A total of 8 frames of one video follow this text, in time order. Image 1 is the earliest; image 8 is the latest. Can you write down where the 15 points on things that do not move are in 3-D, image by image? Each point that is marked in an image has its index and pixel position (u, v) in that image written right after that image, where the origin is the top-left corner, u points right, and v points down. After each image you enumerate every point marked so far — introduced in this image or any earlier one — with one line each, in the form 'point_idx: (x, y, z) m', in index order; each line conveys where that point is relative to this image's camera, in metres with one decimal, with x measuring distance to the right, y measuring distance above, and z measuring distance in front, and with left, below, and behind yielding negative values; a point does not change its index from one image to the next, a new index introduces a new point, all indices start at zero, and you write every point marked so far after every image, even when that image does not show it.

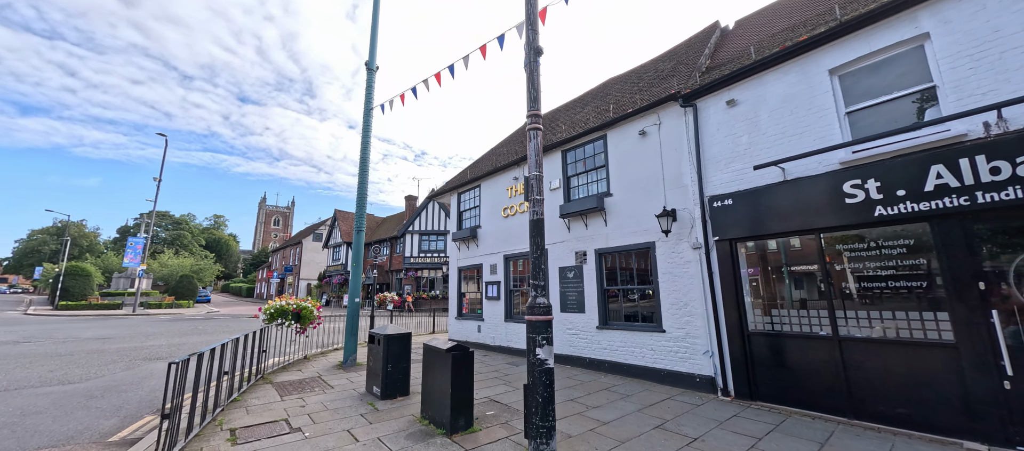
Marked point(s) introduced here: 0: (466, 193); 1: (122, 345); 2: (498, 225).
0: (-1.5, +1.0, +11.7) m
1: (-11.4, -3.5, +10.4) m
2: (-0.4, 0.0, +10.2) m
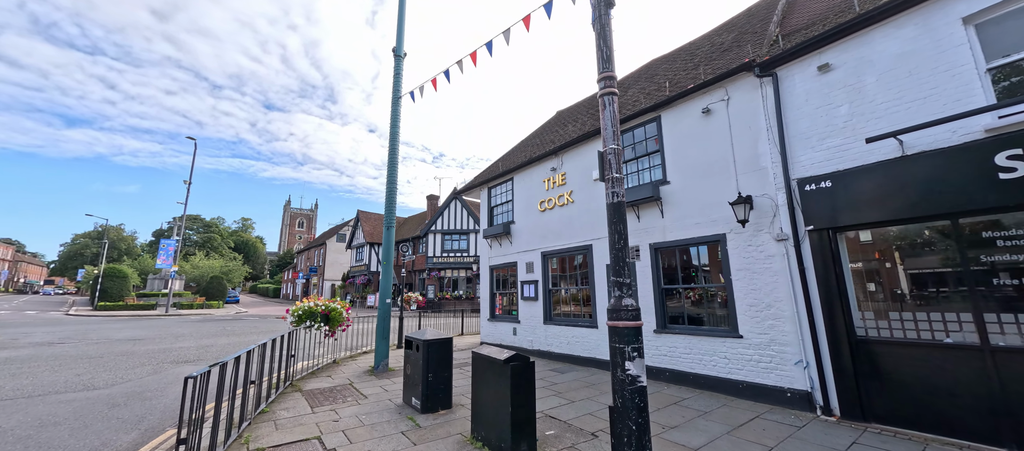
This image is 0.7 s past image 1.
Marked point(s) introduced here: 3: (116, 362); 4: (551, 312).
0: (-0.5, +1.2, +11.1) m
1: (-10.3, -3.5, +10.3) m
2: (+0.6, +0.1, +9.5) m
3: (-9.1, -3.2, +8.2) m
4: (+0.9, -2.1, +8.8) m
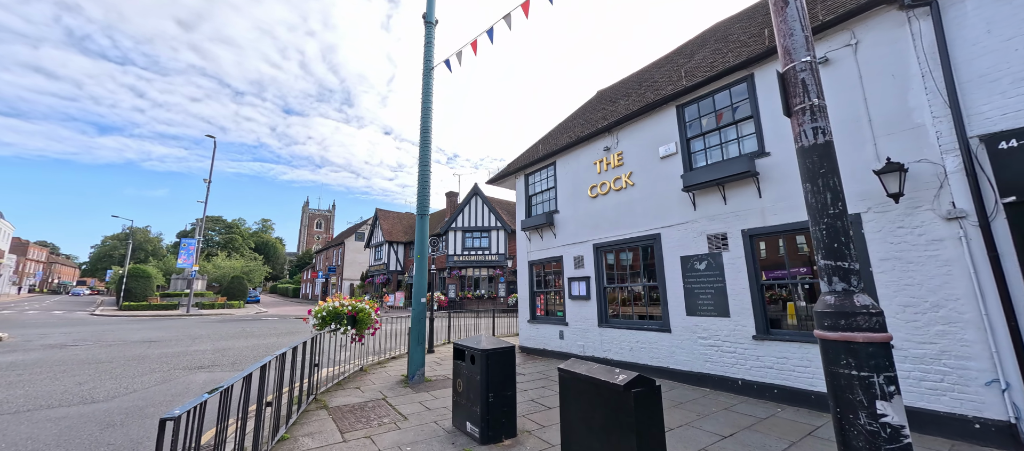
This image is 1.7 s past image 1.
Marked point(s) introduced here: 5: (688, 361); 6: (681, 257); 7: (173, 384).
0: (+0.6, +1.4, +9.9) m
1: (-9.2, -3.3, +9.5) m
2: (+1.6, +0.4, +8.3) m
3: (-8.0, -3.0, +7.4) m
4: (+2.0, -1.9, +7.6) m
5: (+3.0, -2.3, +6.0) m
6: (+3.0, -0.6, +6.3) m
7: (-6.1, -2.9, +6.5) m
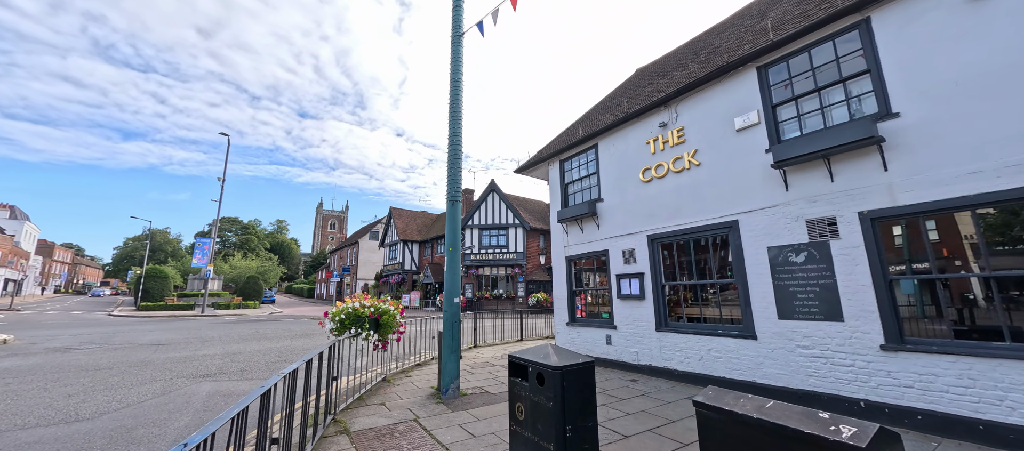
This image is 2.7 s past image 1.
0: (+1.5, +1.6, +8.9) m
1: (-8.3, -3.2, +8.8) m
2: (+2.4, +0.6, +7.2) m
3: (-7.2, -2.8, +6.7) m
4: (+2.8, -1.6, +6.5) m
5: (+3.7, -2.1, +4.9) m
6: (+3.7, -0.3, +5.2) m
7: (-5.4, -2.7, +5.7) m
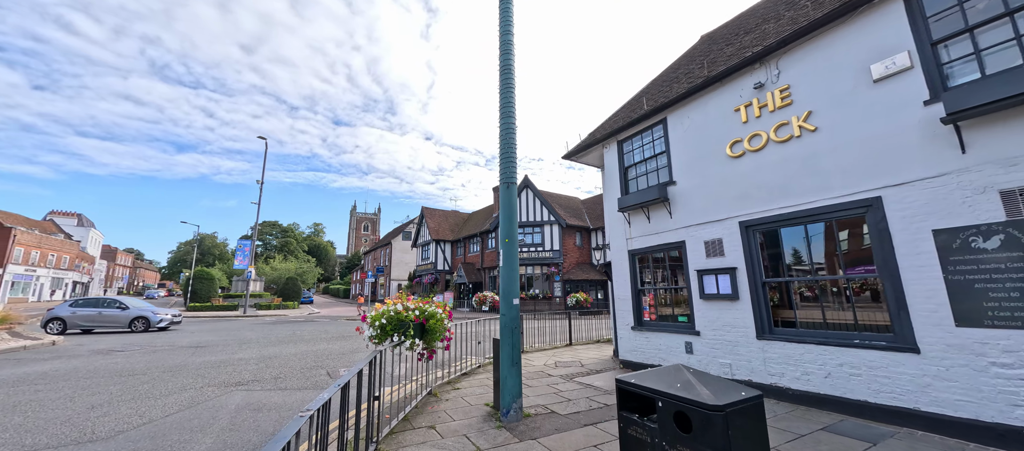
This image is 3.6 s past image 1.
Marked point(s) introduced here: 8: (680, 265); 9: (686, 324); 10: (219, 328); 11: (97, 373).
0: (+2.6, +1.8, +7.8) m
1: (-7.1, -3.1, +8.4) m
2: (+3.5, +0.9, +6.0) m
3: (-6.2, -2.7, +6.2) m
4: (+3.8, -1.4, +5.3) m
5: (+4.6, -1.8, +3.6) m
6: (+4.6, -0.1, +3.9) m
7: (-4.4, -2.6, +5.0) m
8: (+3.1, -0.7, +6.6) m
9: (+3.1, -1.8, +6.4) m
10: (-12.0, -4.2, +14.6) m
11: (-8.1, -2.9, +7.0) m
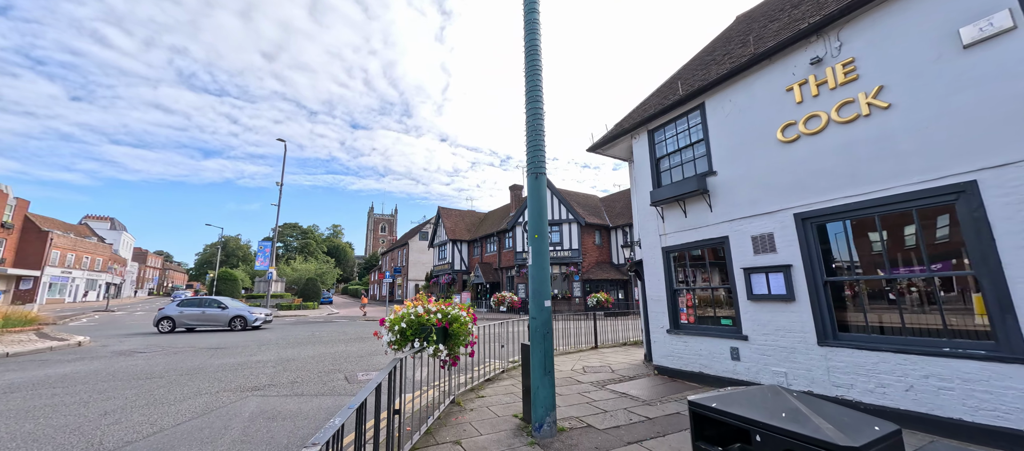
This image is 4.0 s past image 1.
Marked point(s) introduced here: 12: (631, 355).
0: (+3.1, +1.9, +7.2) m
1: (-6.6, -3.1, +8.2) m
2: (+3.9, +1.0, +5.4) m
3: (-5.7, -2.7, +6.0) m
4: (+4.2, -1.3, +4.7) m
5: (+4.9, -1.7, +3.0) m
6: (+4.9, +0.1, +3.2) m
7: (-4.0, -2.6, +4.8) m
8: (+3.5, -0.6, +6.0) m
9: (+3.5, -1.7, +5.8) m
10: (-11.1, -4.2, +14.6) m
11: (-7.6, -2.9, +6.9) m
12: (+2.9, -3.2, +8.7) m
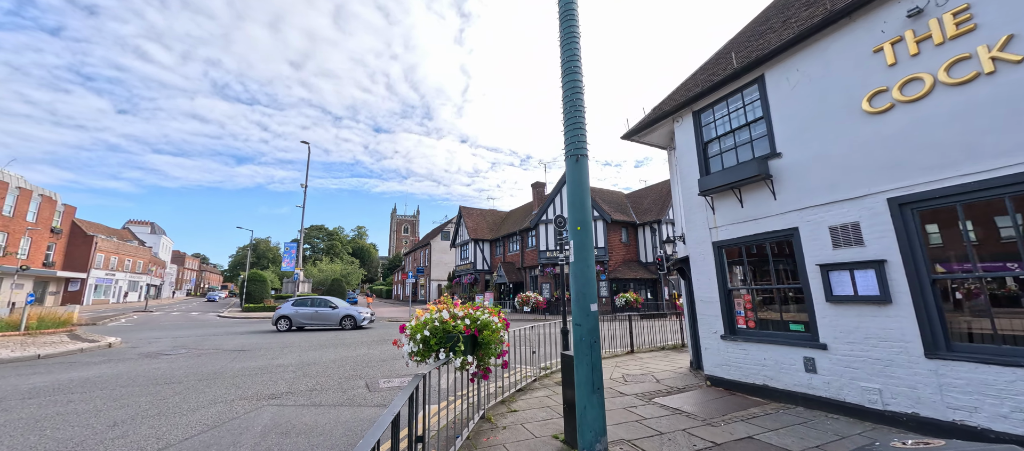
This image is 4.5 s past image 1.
0: (+3.6, +2.1, +6.4) m
1: (-5.9, -3.1, +8.0) m
2: (+4.3, +1.1, +4.6) m
3: (-5.2, -2.7, +5.7) m
4: (+4.6, -1.1, +3.8) m
5: (+5.3, -1.5, +2.1) m
6: (+5.2, +0.2, +2.3) m
7: (-3.5, -2.5, +4.4) m
8: (+4.0, -0.5, +5.2) m
9: (+4.0, -1.5, +5.0) m
10: (-10.1, -4.2, +14.6) m
11: (-7.0, -2.9, +6.7) m
12: (+3.6, -3.0, +7.9) m
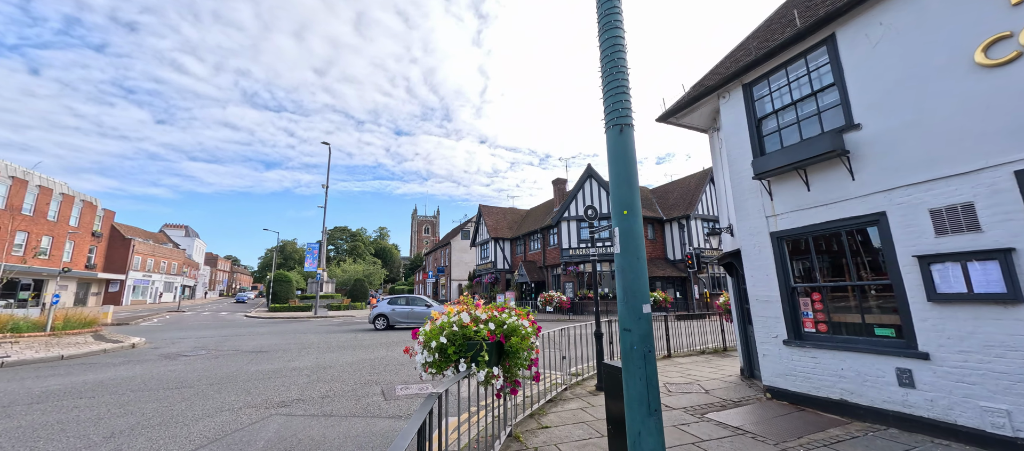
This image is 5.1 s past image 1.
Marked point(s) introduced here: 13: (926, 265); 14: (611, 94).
0: (+4.0, +2.3, +5.6) m
1: (-5.3, -3.0, +7.7) m
2: (+4.6, +1.3, +3.7) m
3: (-4.8, -2.6, +5.4) m
4: (+4.9, -0.9, +2.9) m
5: (+5.5, -1.3, +1.2) m
6: (+5.4, +0.4, +1.4) m
7: (-3.2, -2.4, +4.0) m
8: (+4.4, -0.3, +4.3) m
9: (+4.4, -1.3, +4.1) m
10: (-9.1, -4.2, +14.5) m
11: (-6.5, -2.8, +6.4) m
12: (+4.1, -2.8, +7.1) m
13: (+4.4, -0.4, +3.8) m
14: (+0.9, +1.2, +3.3) m
